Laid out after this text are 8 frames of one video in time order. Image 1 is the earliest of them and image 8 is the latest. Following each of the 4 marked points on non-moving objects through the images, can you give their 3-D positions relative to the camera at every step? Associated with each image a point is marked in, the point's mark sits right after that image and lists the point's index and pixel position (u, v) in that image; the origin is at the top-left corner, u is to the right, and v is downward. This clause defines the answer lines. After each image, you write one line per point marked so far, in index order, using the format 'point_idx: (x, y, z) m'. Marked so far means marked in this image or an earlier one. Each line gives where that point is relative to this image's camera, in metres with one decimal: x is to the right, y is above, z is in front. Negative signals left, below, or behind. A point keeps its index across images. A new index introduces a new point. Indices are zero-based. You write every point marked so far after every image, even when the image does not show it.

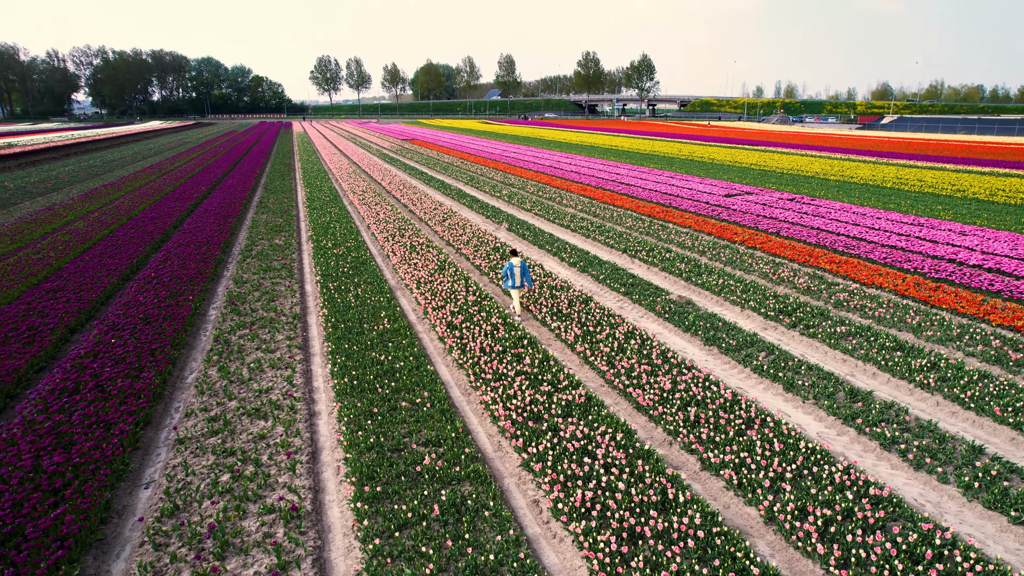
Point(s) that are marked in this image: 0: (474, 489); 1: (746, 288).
0: (-0.4, -1.8, +5.8) m
1: (+4.2, 0.0, +12.1) m
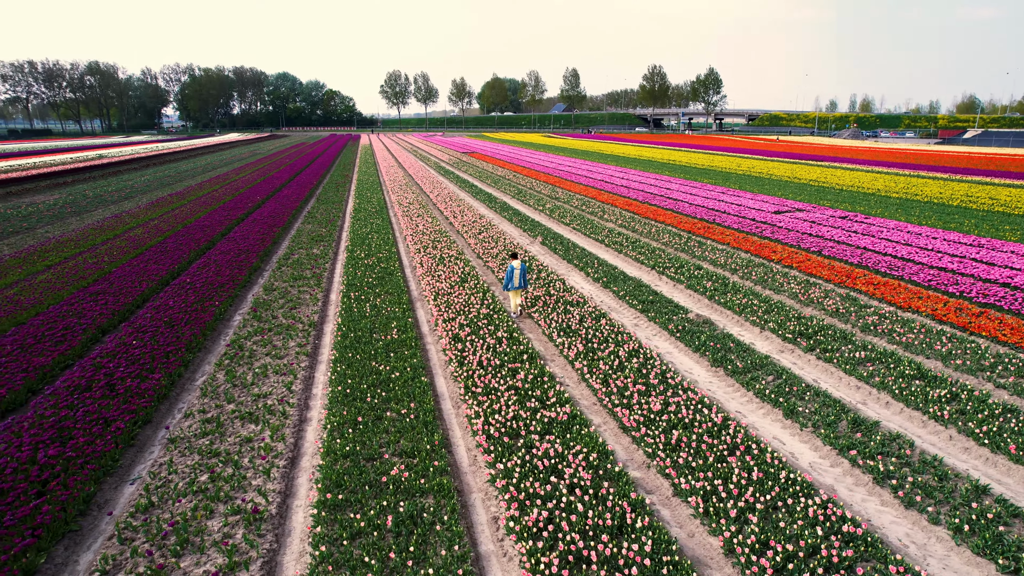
0: (-0.7, -1.9, +5.8) m
1: (+4.5, -0.3, +11.6) m
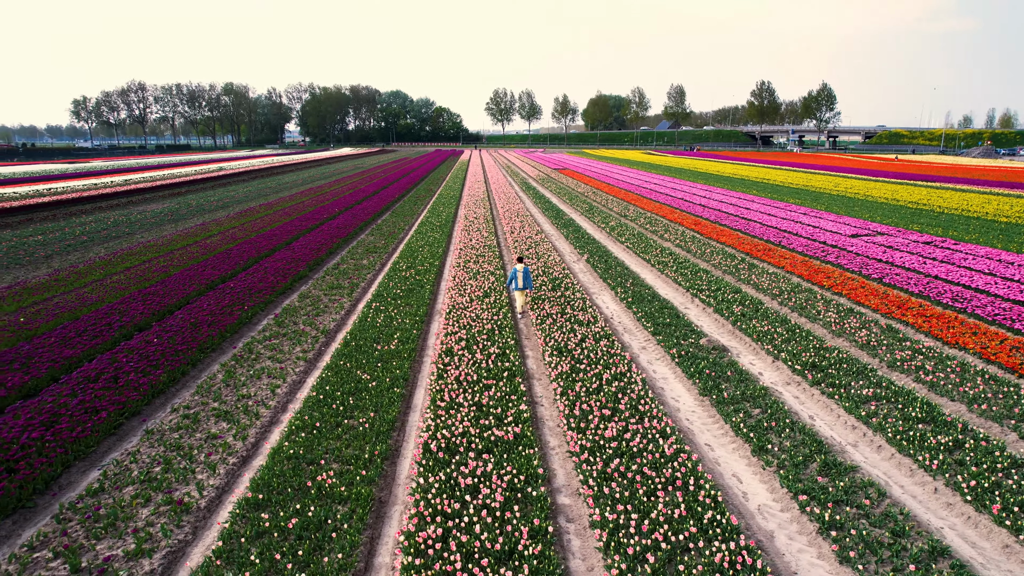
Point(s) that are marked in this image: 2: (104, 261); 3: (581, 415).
0: (-1.5, -2.0, +5.9) m
1: (+4.6, -0.8, +10.9) m
2: (-10.9, +0.7, +17.5) m
3: (+0.8, -1.5, +7.7) m
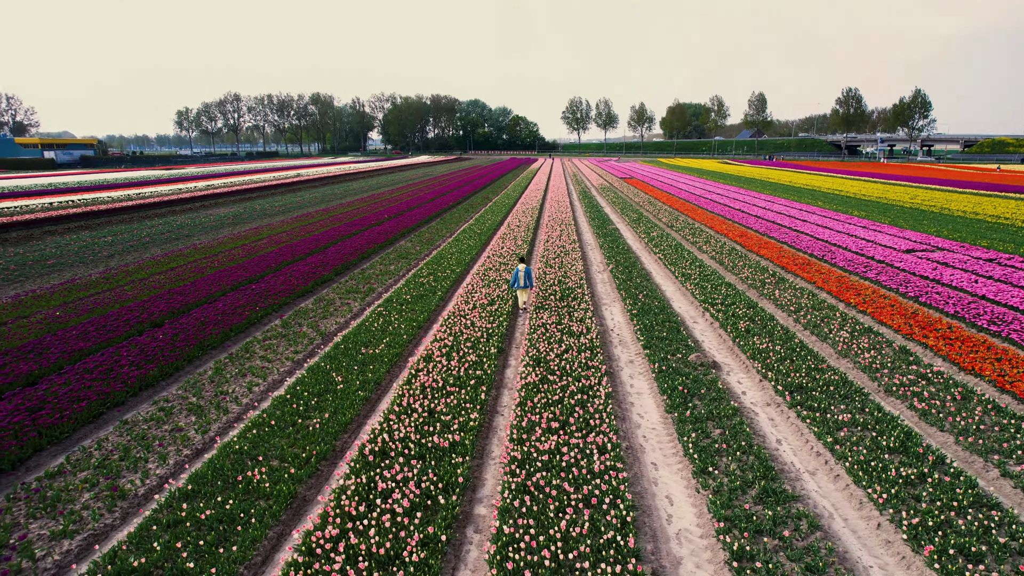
0: (-2.3, -2.0, +6.1) m
1: (+4.4, -1.1, +10.4) m
2: (-10.2, +0.8, +18.8) m
3: (+0.2, -1.6, +7.6) m
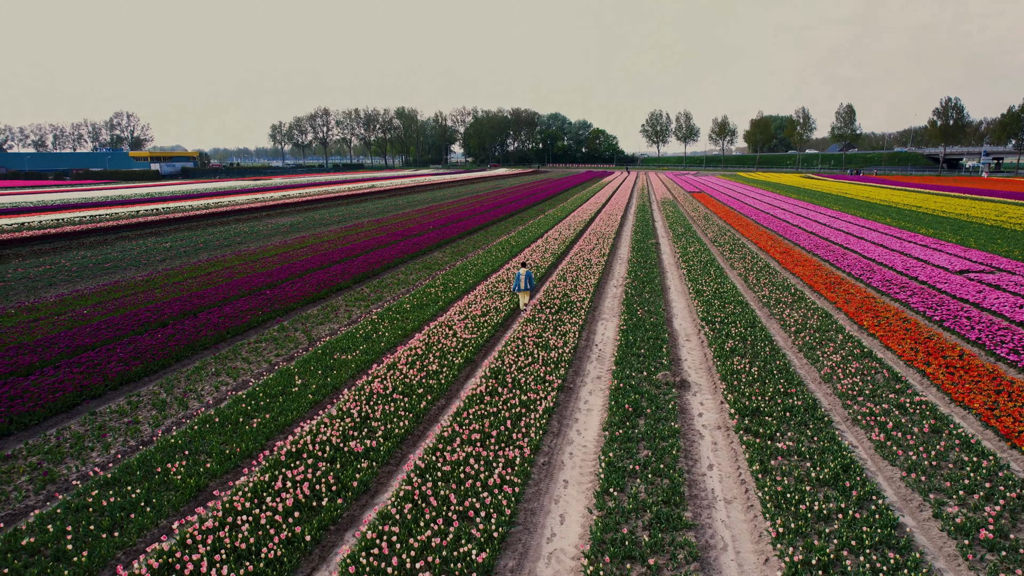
0: (-3.4, -2.1, +6.4) m
1: (+3.8, -1.4, +9.9) m
2: (-9.6, +0.7, +20.0) m
3: (-0.7, -1.7, +7.7) m
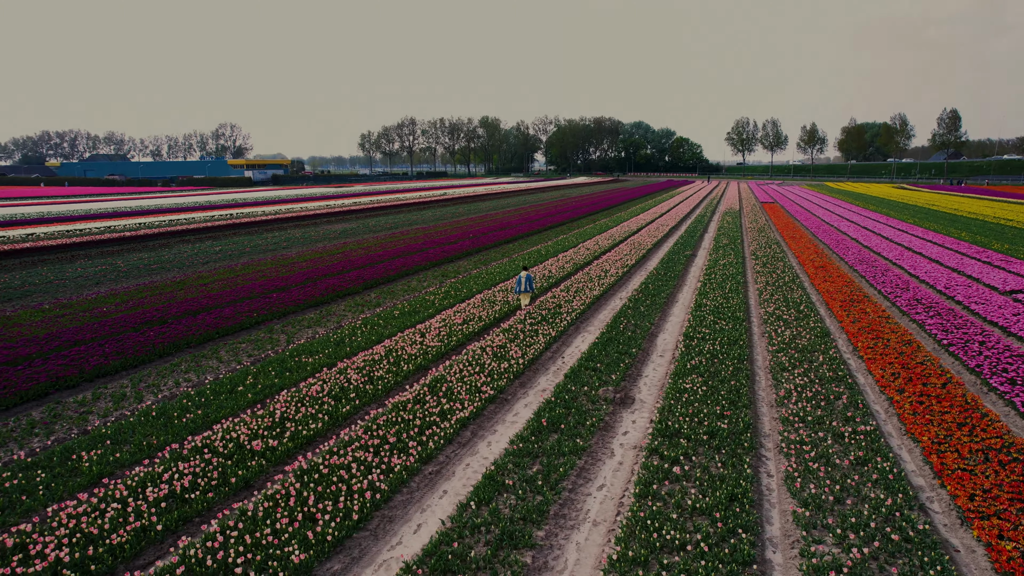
0: (-4.7, -2.1, +7.0) m
1: (+2.9, -1.6, +9.5) m
2: (-9.1, +0.6, +21.3) m
3: (-1.9, -1.8, +7.9) m
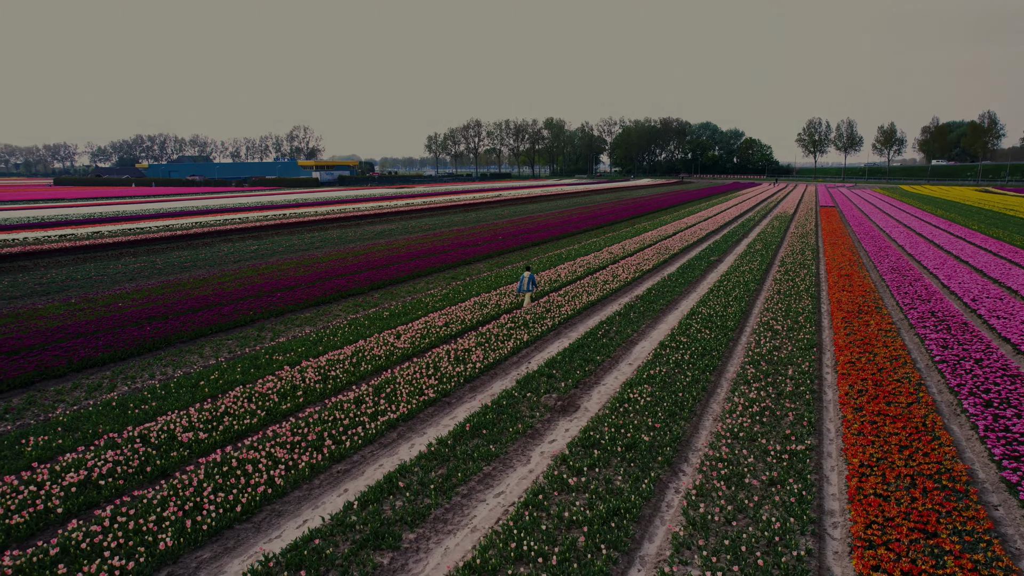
0: (-5.8, -2.0, +7.6) m
1: (+2.0, -1.7, +9.3) m
2: (-8.7, +0.7, +22.2) m
3: (-2.9, -1.9, +8.2) m
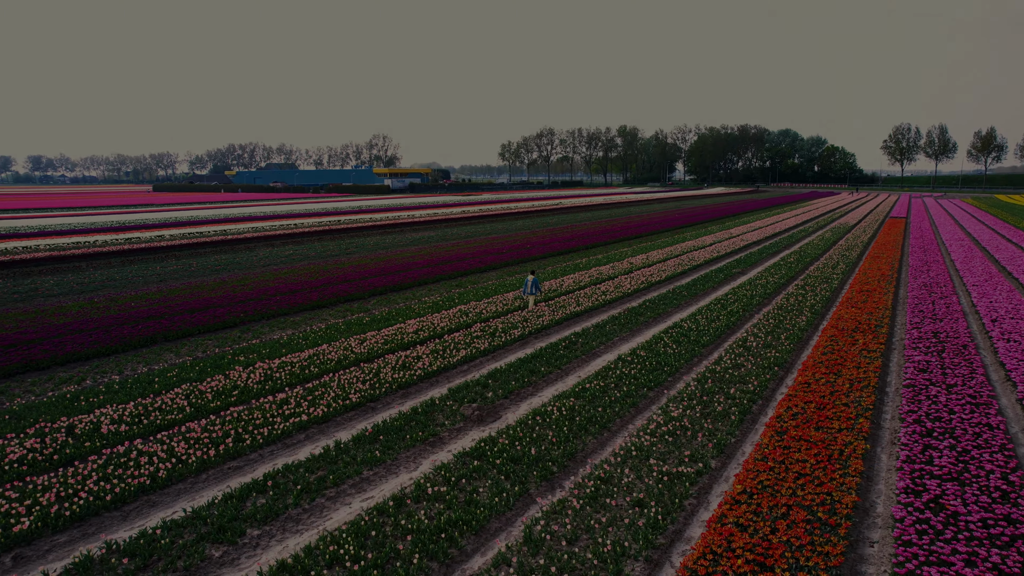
0: (-7.2, -2.0, +8.4) m
1: (+0.7, -1.9, +9.2) m
2: (-8.3, +0.6, +23.3) m
3: (-4.3, -1.9, +8.7) m
